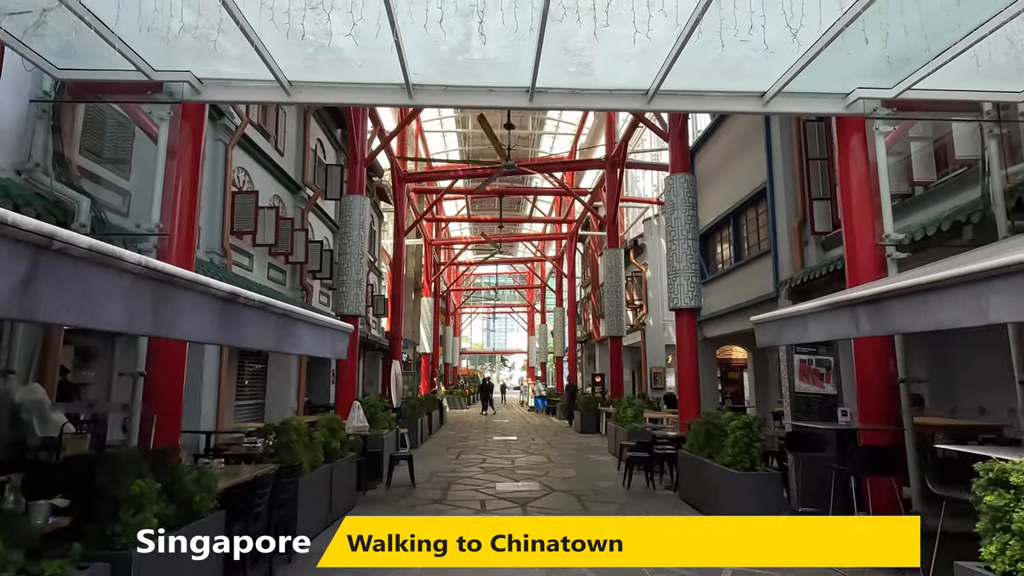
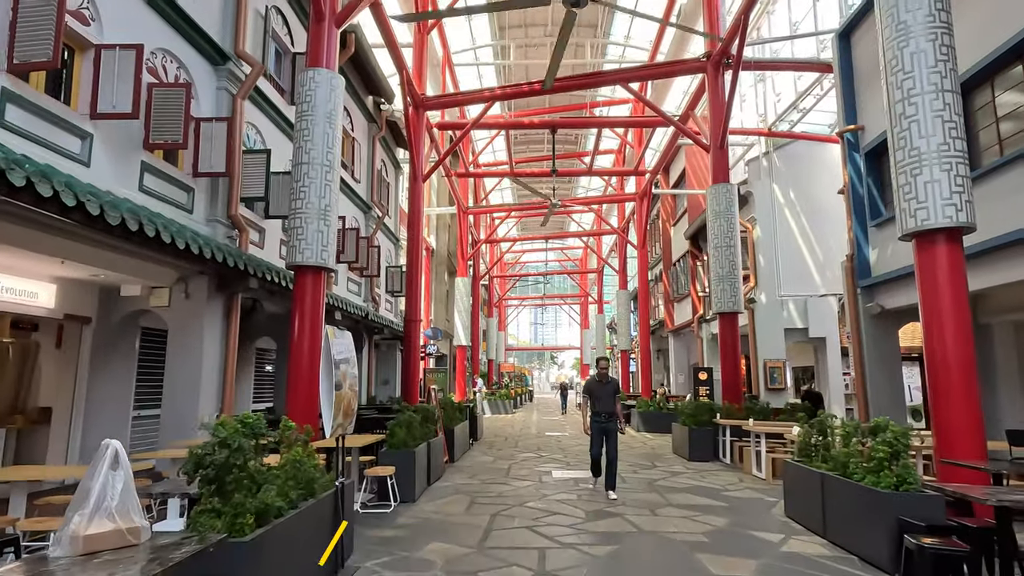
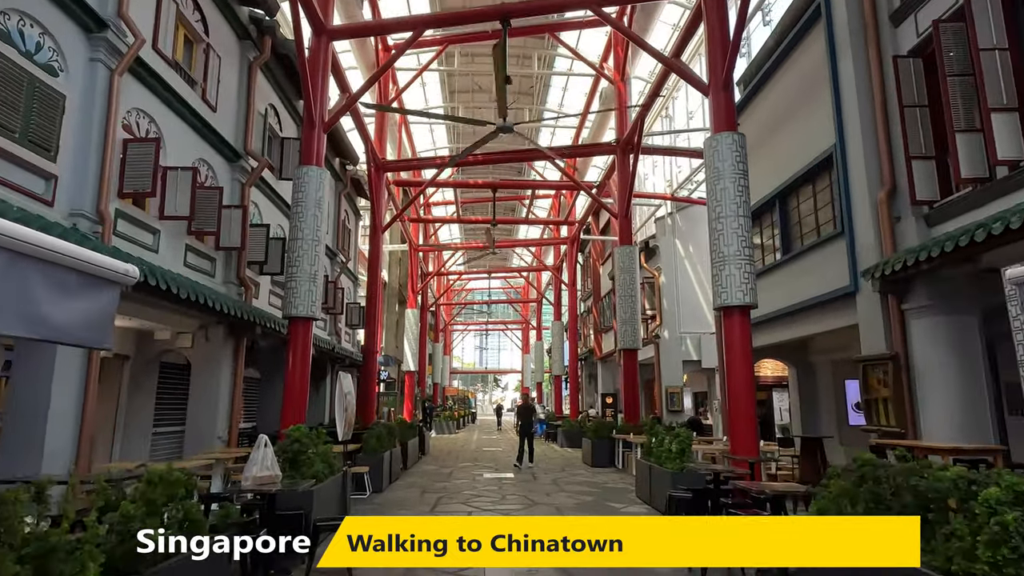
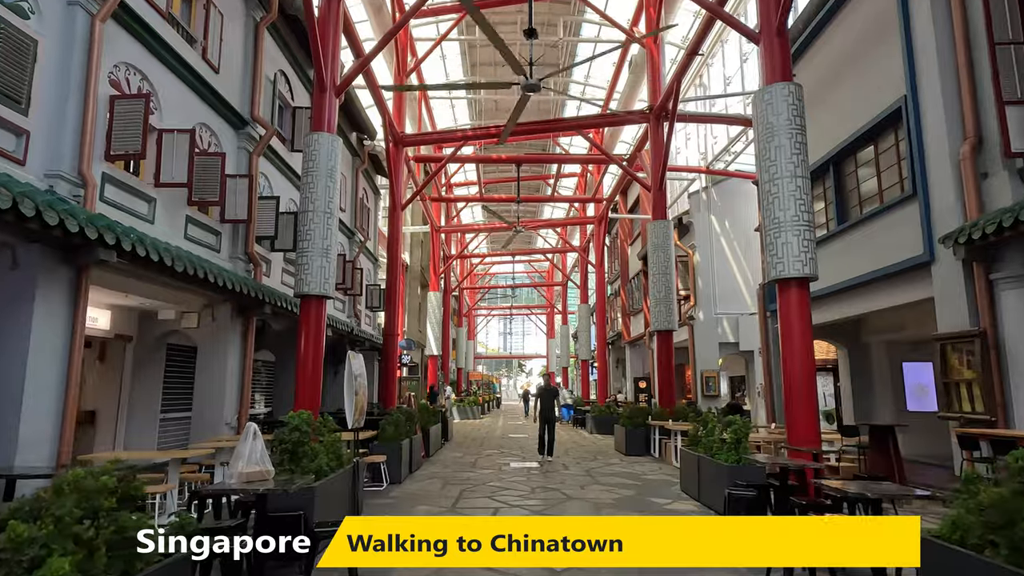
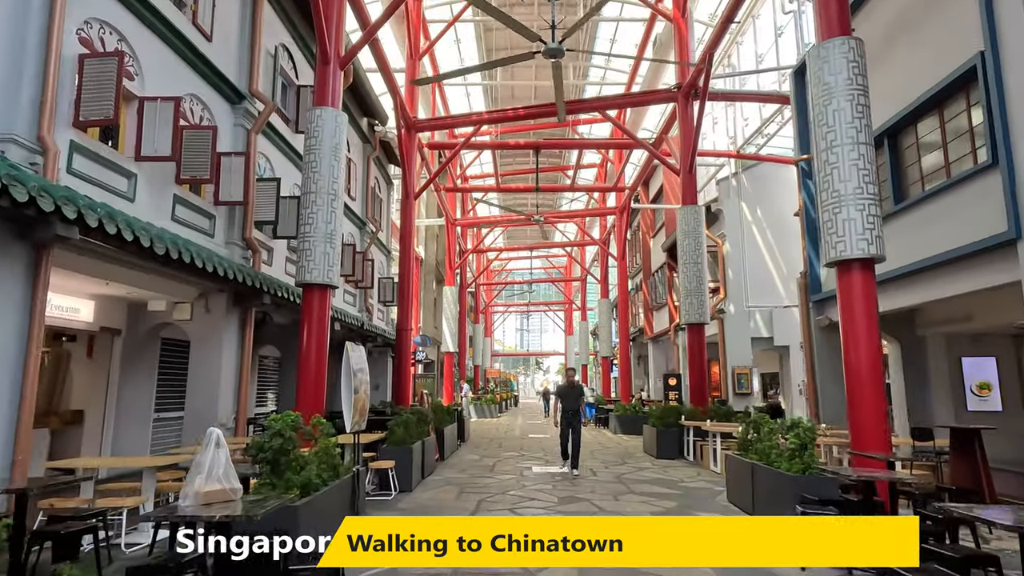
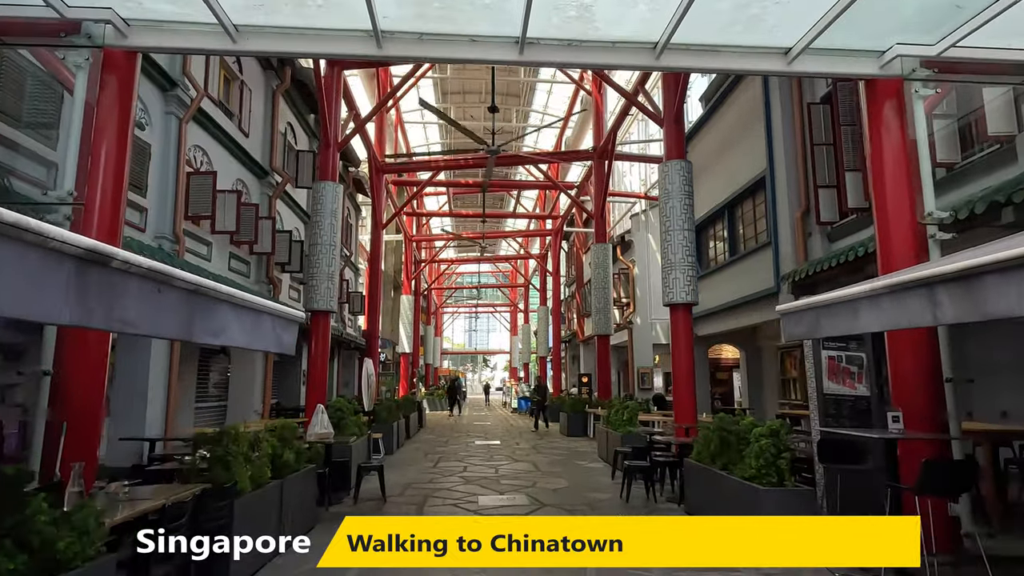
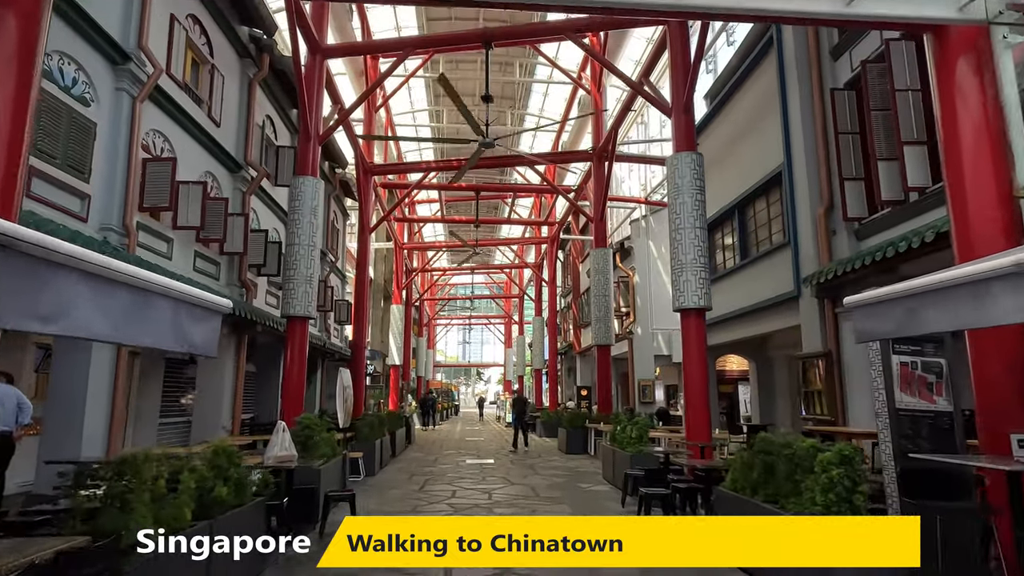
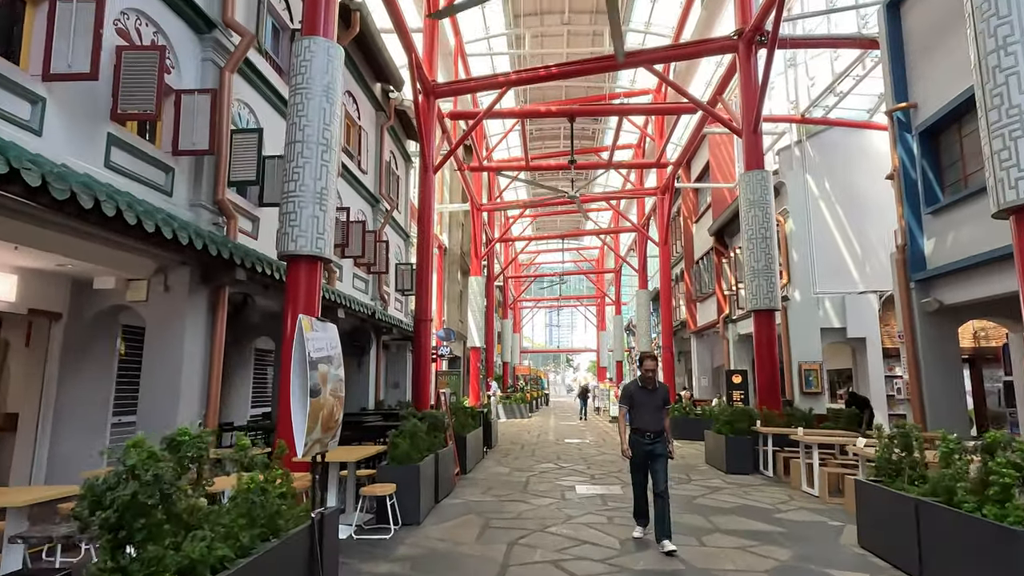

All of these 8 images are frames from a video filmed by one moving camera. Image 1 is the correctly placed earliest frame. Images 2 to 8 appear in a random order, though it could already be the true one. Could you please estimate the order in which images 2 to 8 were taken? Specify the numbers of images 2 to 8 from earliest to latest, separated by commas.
6, 7, 3, 4, 5, 2, 8
